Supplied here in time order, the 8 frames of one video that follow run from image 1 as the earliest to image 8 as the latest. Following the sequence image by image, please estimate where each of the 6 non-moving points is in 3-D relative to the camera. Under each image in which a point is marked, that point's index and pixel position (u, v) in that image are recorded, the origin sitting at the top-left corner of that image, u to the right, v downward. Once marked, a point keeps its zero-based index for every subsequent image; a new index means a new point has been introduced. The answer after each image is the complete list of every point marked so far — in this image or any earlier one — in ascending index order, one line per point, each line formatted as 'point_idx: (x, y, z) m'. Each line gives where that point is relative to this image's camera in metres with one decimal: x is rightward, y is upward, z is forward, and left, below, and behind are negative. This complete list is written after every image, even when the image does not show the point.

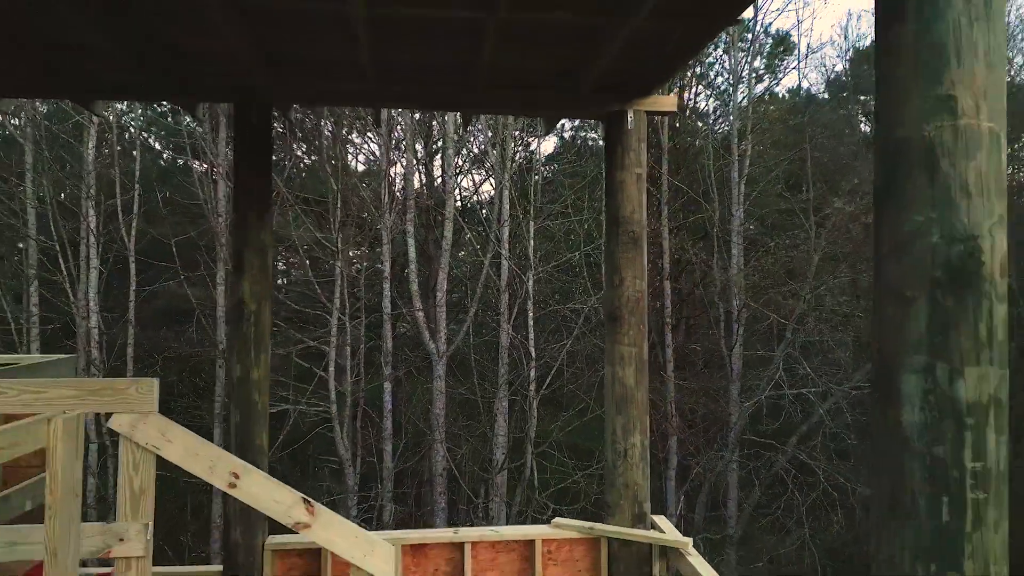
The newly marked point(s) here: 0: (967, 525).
0: (+0.7, -0.3, +1.1) m
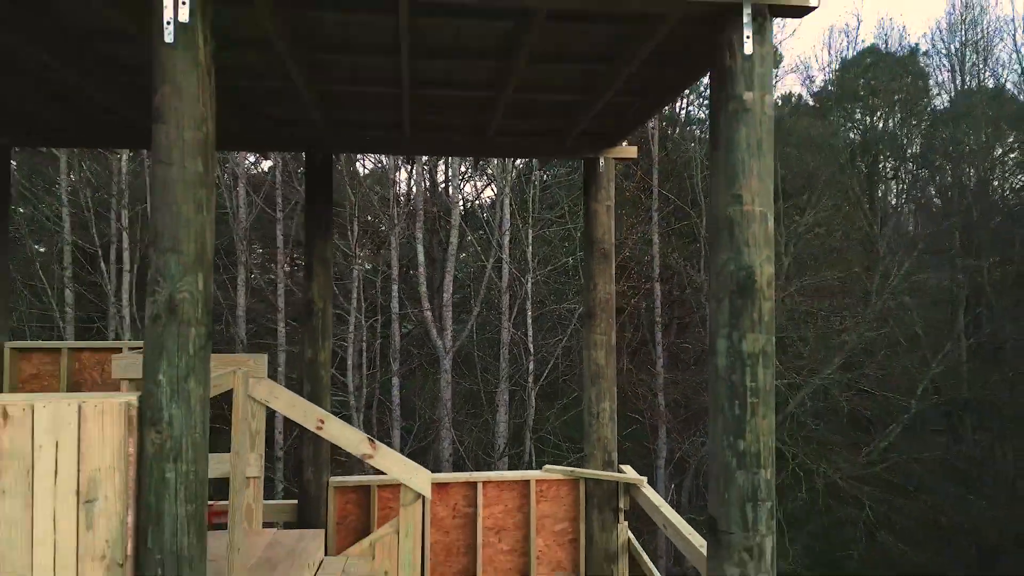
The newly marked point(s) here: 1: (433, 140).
0: (+0.7, -0.4, +2.0) m
1: (-0.5, +0.9, +4.0) m
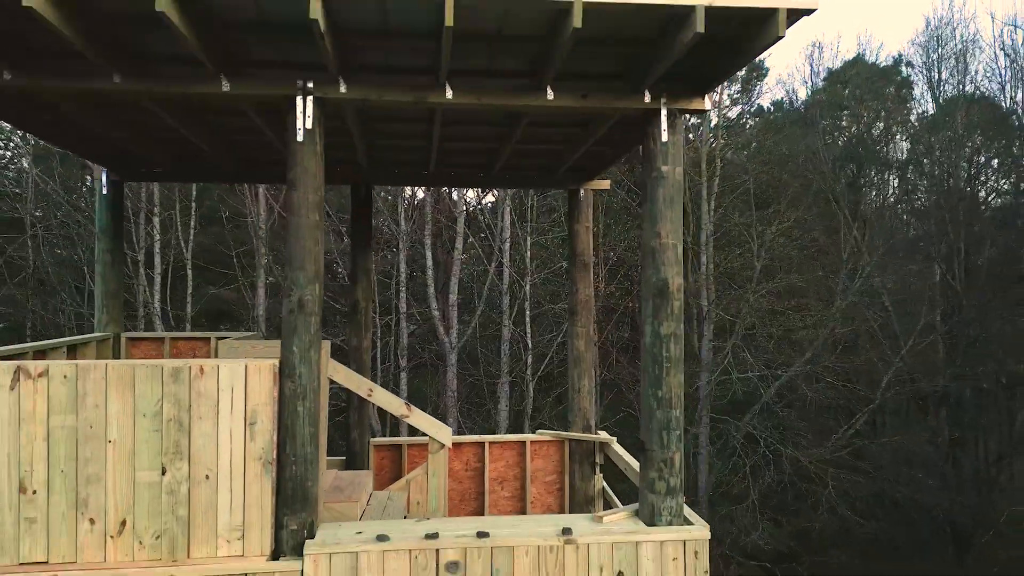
0: (+0.7, -0.4, +3.1) m
1: (-0.5, +0.8, +5.1) m
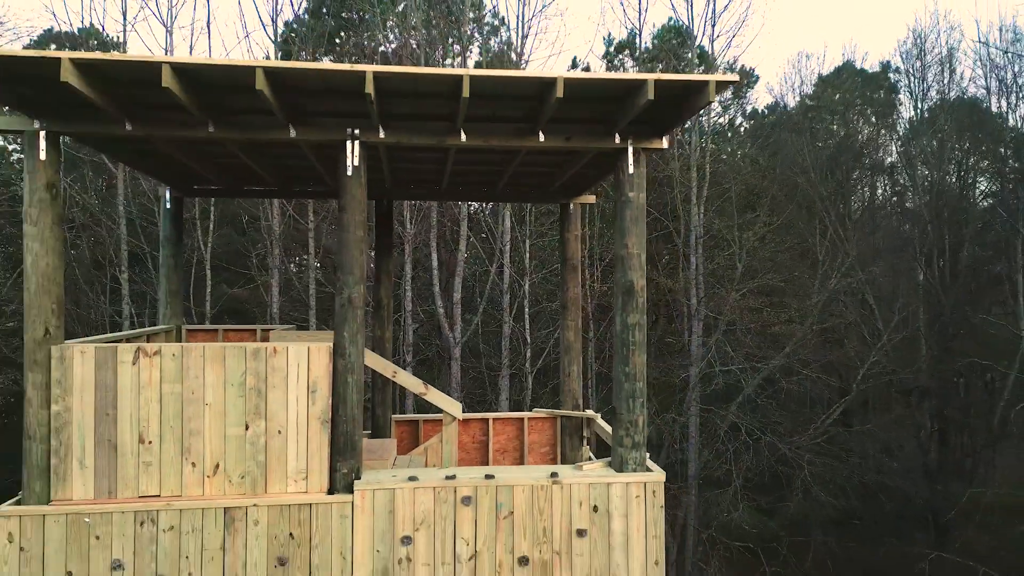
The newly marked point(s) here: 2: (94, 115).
0: (+0.7, -0.4, +4.0) m
1: (-0.5, +0.8, +6.0) m
2: (-2.2, +0.9, +3.9) m
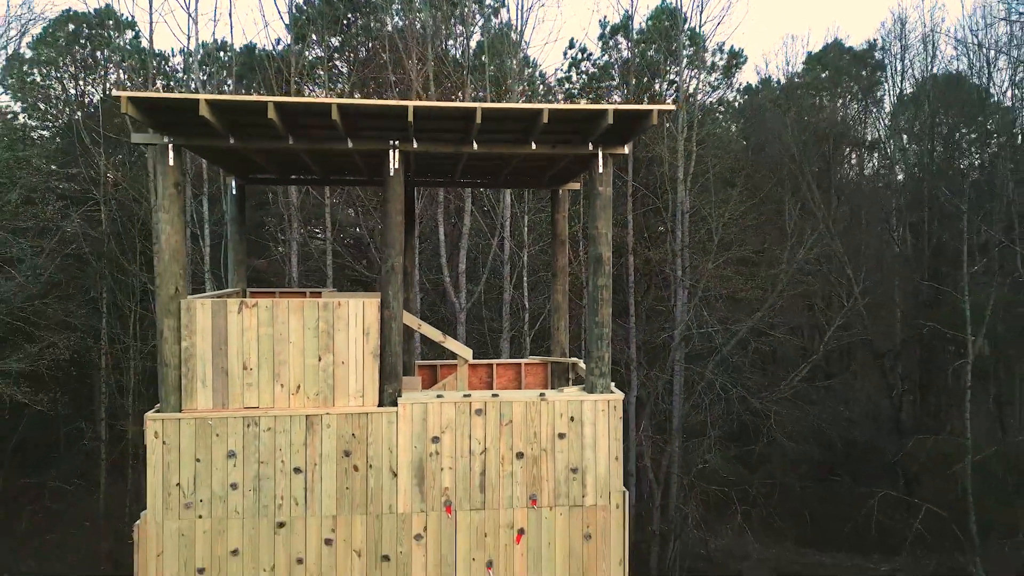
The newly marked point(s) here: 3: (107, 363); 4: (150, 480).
0: (+0.7, -0.1, +5.4) m
1: (-0.5, +1.1, +7.3) m
2: (-2.2, +1.2, +5.2) m
3: (-8.3, -1.5, +14.5) m
4: (-2.5, -1.3, +4.8) m
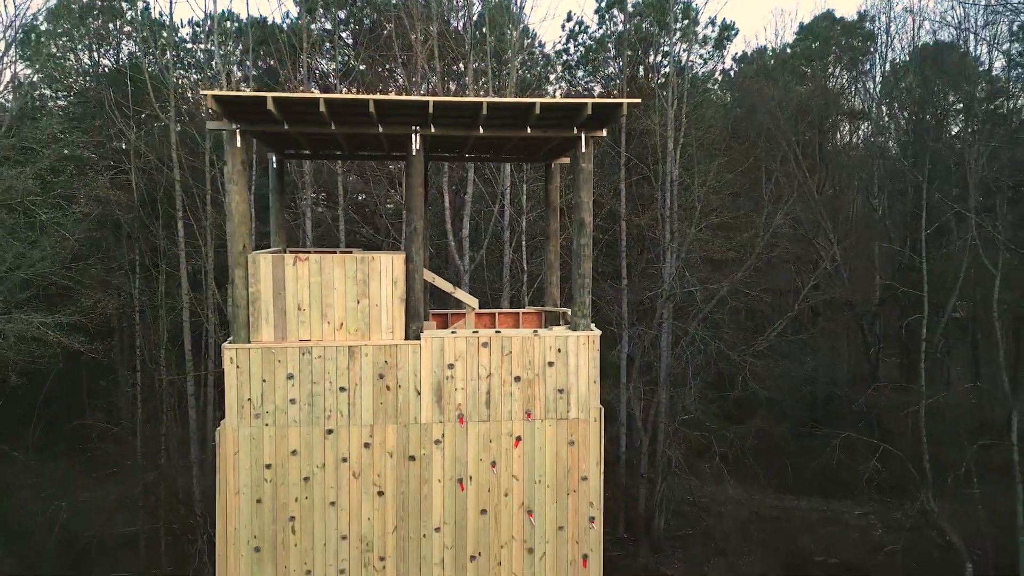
0: (+0.7, +0.2, +6.6) m
1: (-0.5, +1.6, +8.5) m
2: (-2.2, +1.5, +6.4) m
3: (-8.3, -0.7, +15.9) m
4: (-2.5, -0.9, +6.2) m
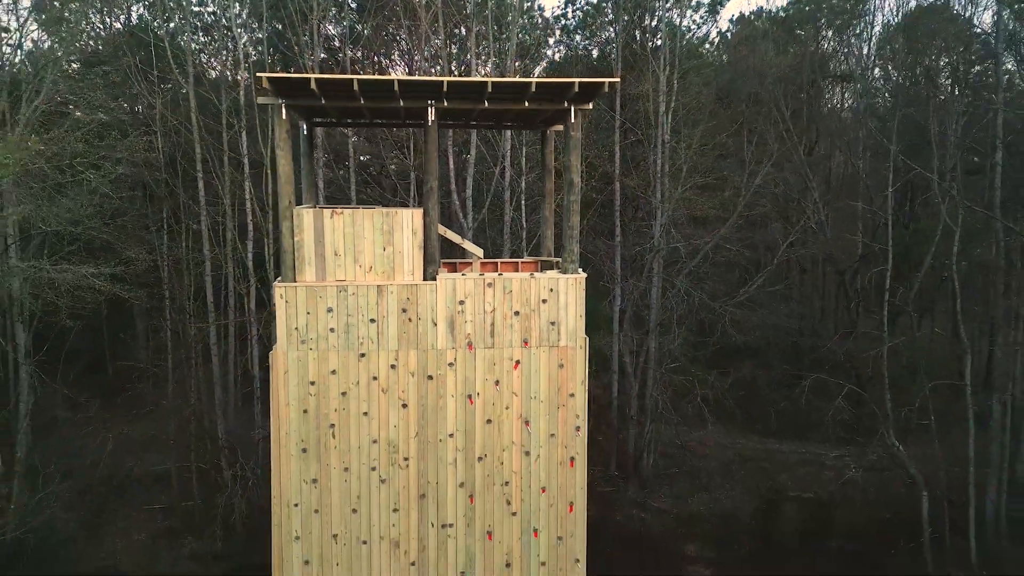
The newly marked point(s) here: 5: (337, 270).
0: (+0.7, +0.8, +7.9) m
1: (-0.5, +2.3, +9.7) m
2: (-2.2, +2.1, +7.6) m
3: (-8.3, +0.4, +17.2) m
4: (-2.5, -0.4, +7.5) m
5: (-1.9, +0.2, +7.6) m
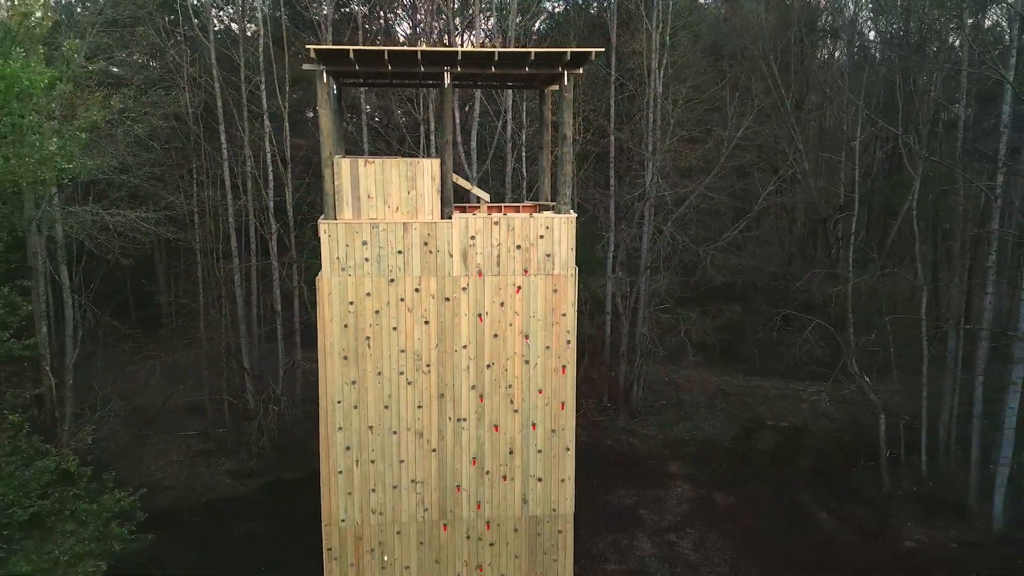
0: (+0.7, +1.7, +9.5) m
1: (-0.4, +3.3, +11.2) m
2: (-2.2, +2.9, +9.1) m
3: (-8.3, +1.9, +18.7) m
4: (-2.4, +0.4, +9.1) m
5: (-1.9, +1.0, +9.2) m
